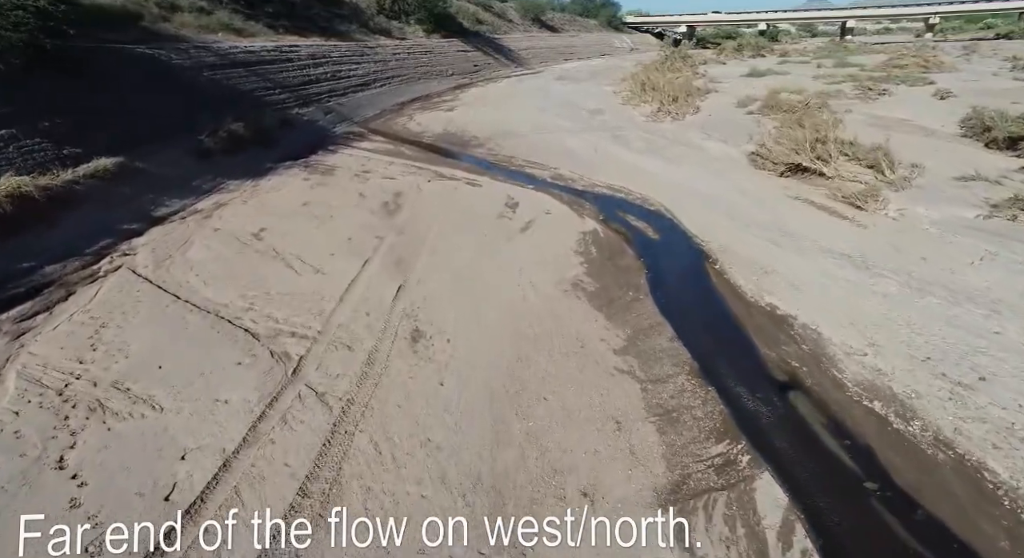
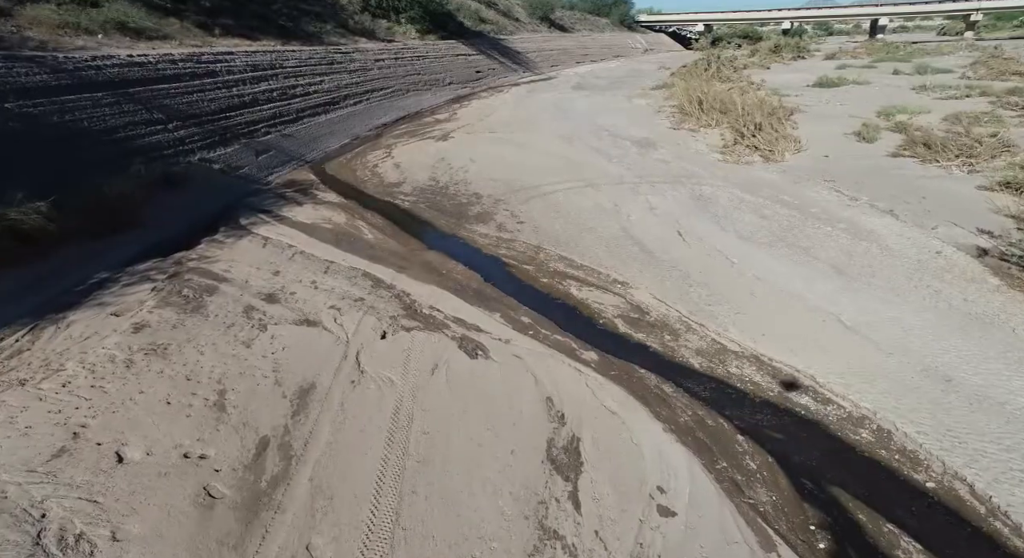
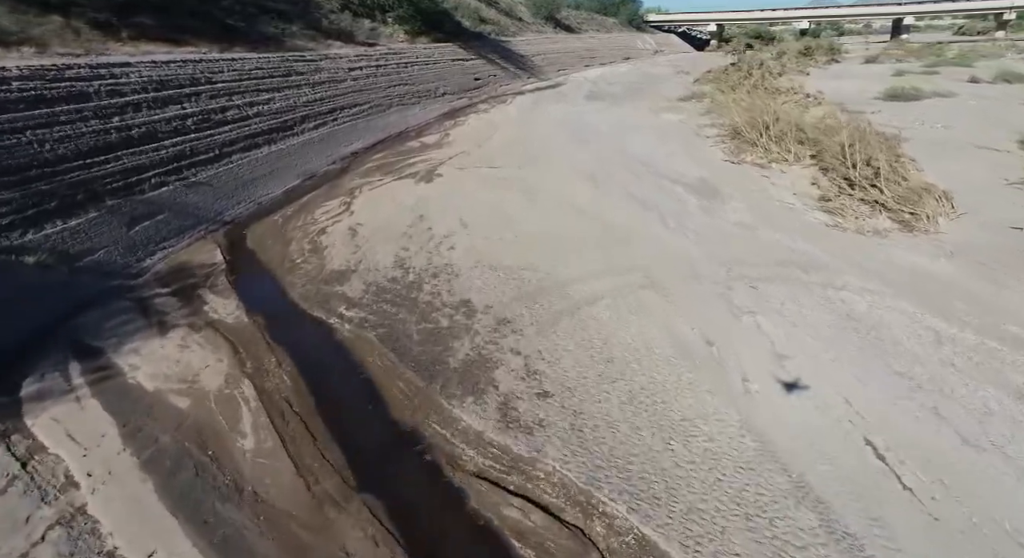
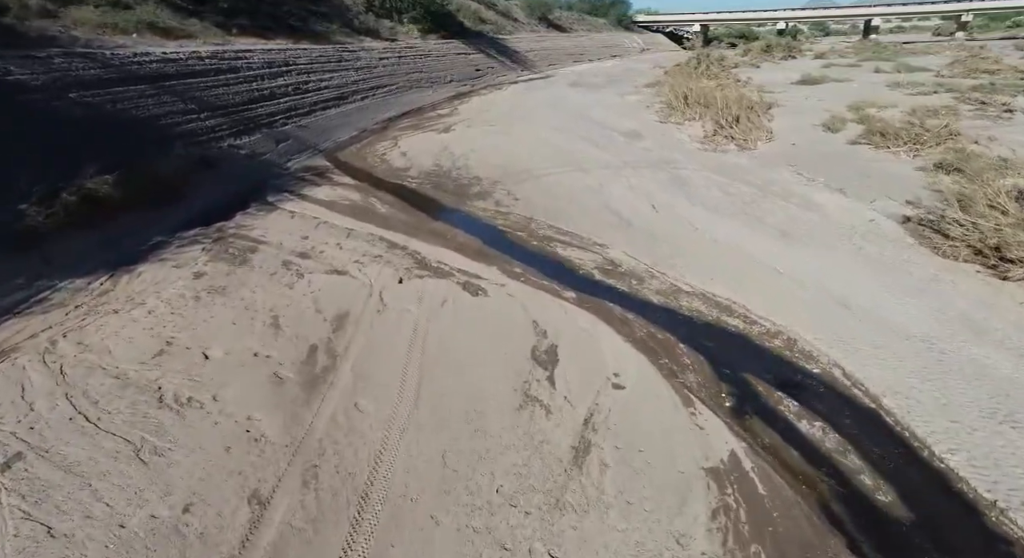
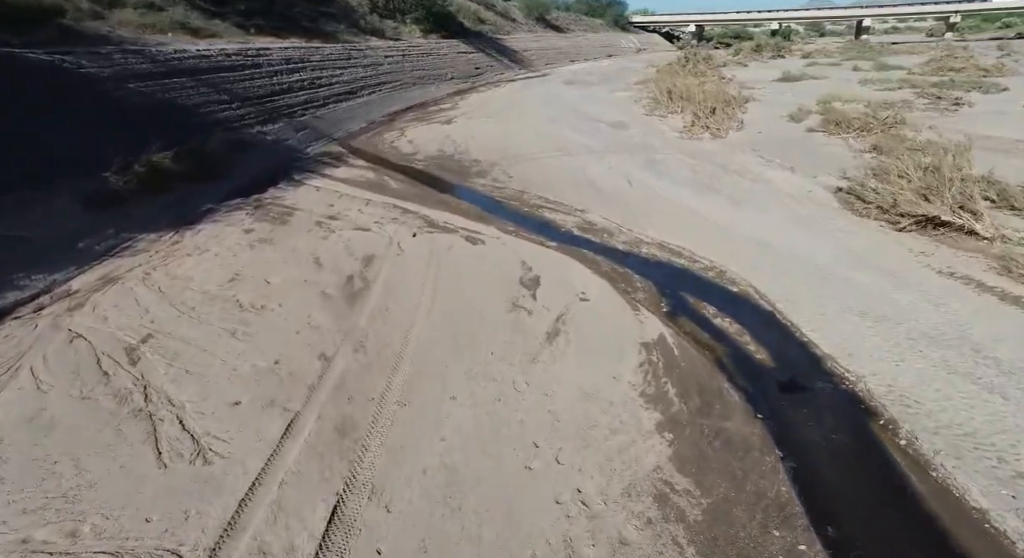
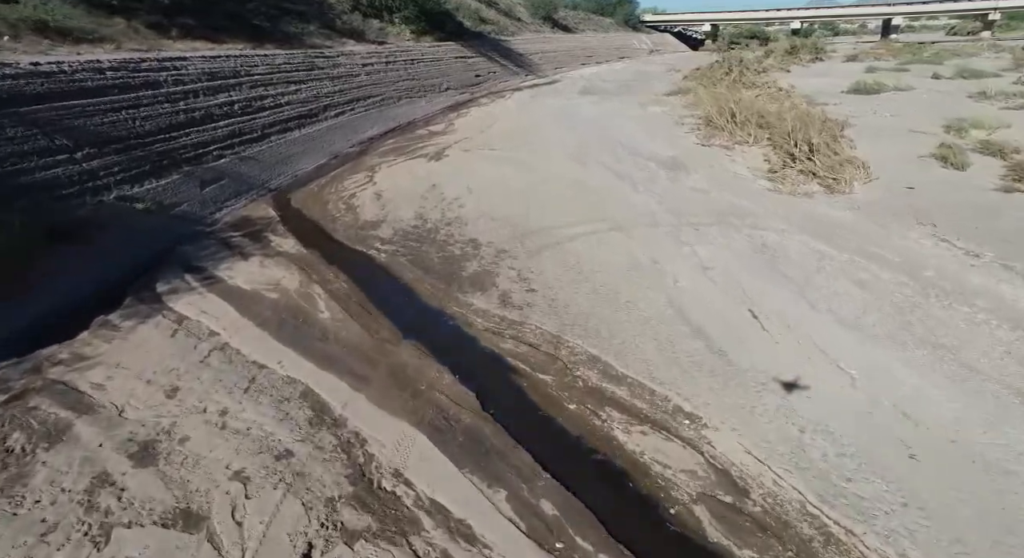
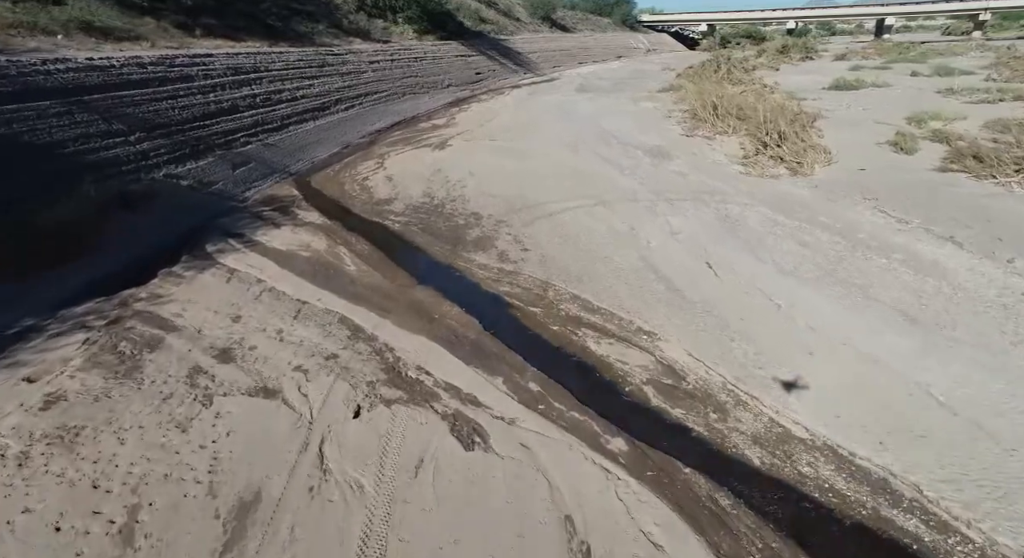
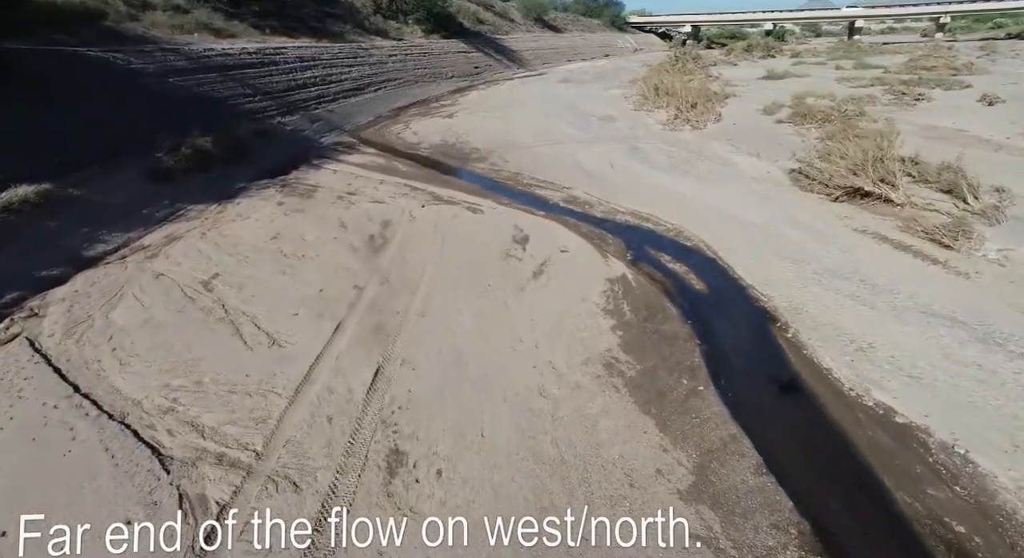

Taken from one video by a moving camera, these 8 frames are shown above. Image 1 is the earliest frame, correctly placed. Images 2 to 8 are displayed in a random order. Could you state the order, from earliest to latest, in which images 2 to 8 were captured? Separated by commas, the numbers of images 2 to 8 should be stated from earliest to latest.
8, 5, 4, 2, 7, 6, 3
